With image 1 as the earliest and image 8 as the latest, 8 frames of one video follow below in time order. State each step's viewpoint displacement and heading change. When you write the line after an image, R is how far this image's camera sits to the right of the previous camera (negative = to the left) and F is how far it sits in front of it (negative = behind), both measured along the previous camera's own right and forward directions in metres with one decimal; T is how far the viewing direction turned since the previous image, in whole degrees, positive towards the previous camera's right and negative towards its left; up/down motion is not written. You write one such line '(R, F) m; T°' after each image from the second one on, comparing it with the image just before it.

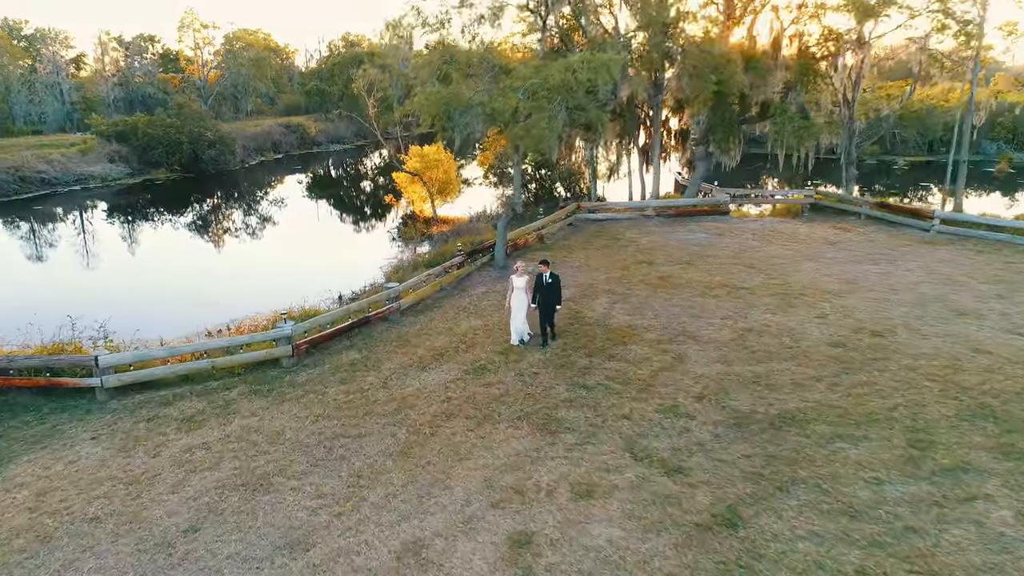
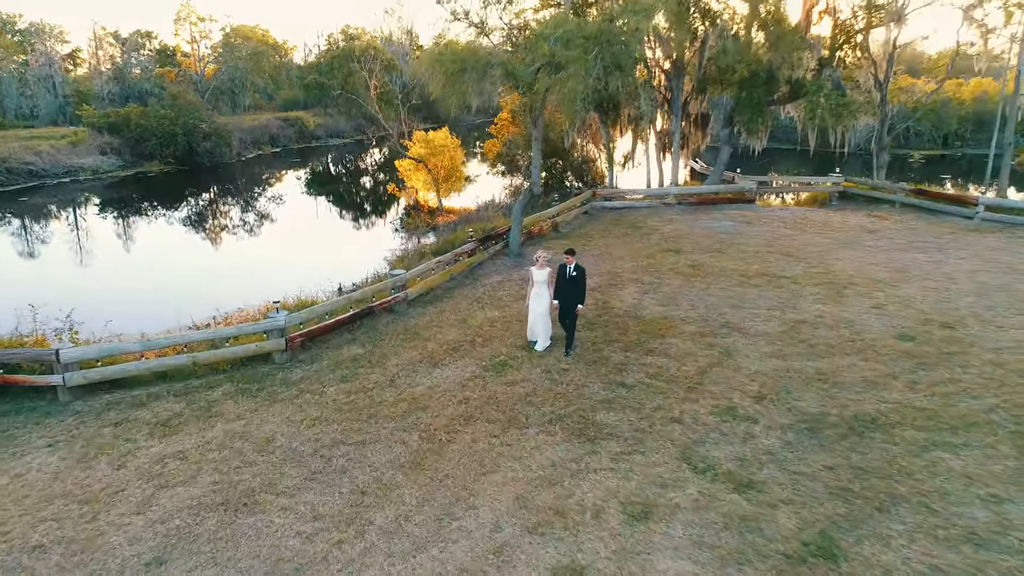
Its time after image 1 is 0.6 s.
(-0.3, +1.3) m; 0°
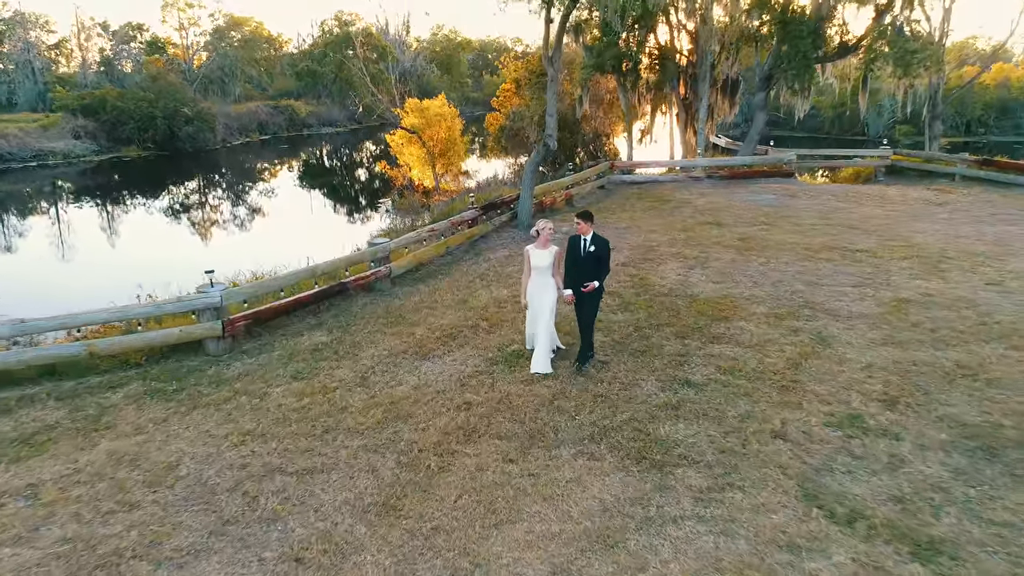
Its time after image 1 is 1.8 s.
(-0.2, +2.4) m; 0°
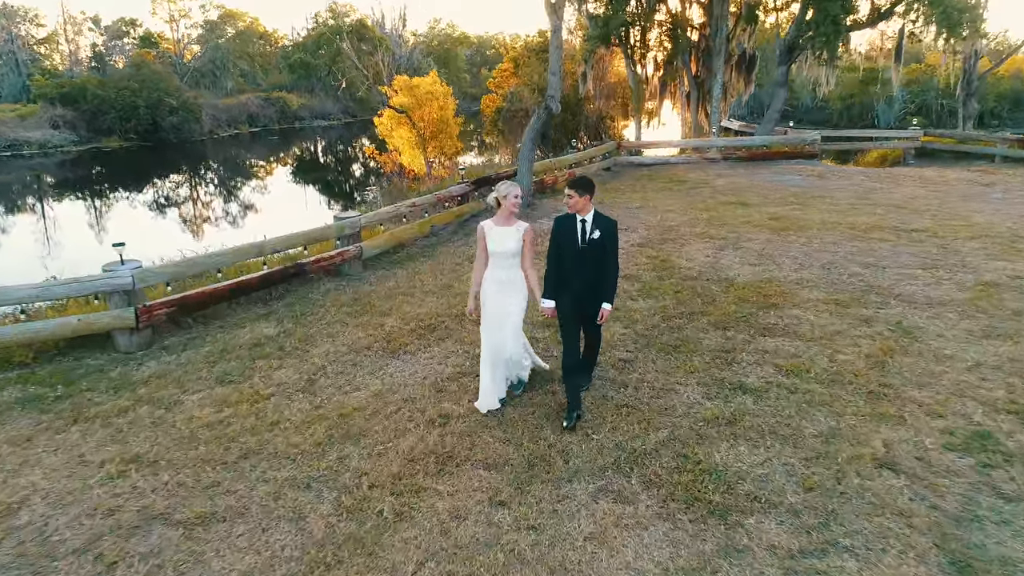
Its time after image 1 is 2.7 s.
(0.0, +1.5) m; 0°
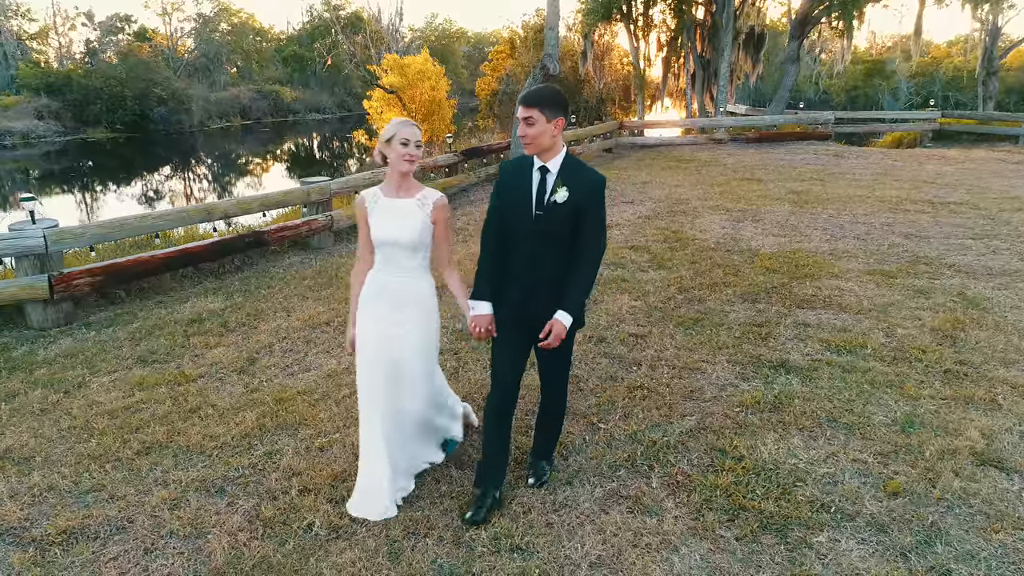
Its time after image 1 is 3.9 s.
(+0.1, +0.9) m; 0°
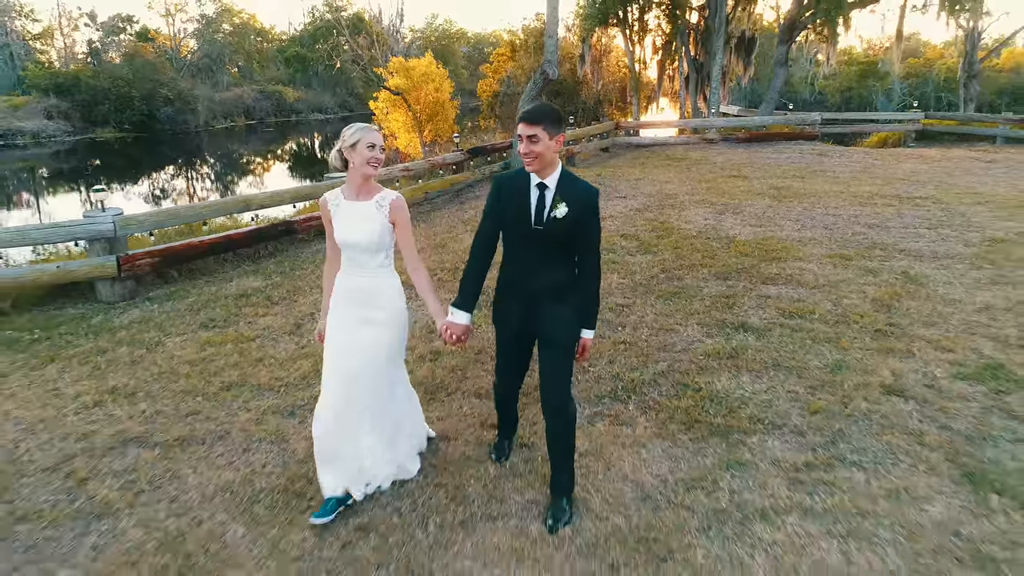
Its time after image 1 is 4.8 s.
(0.0, -0.7) m; 0°
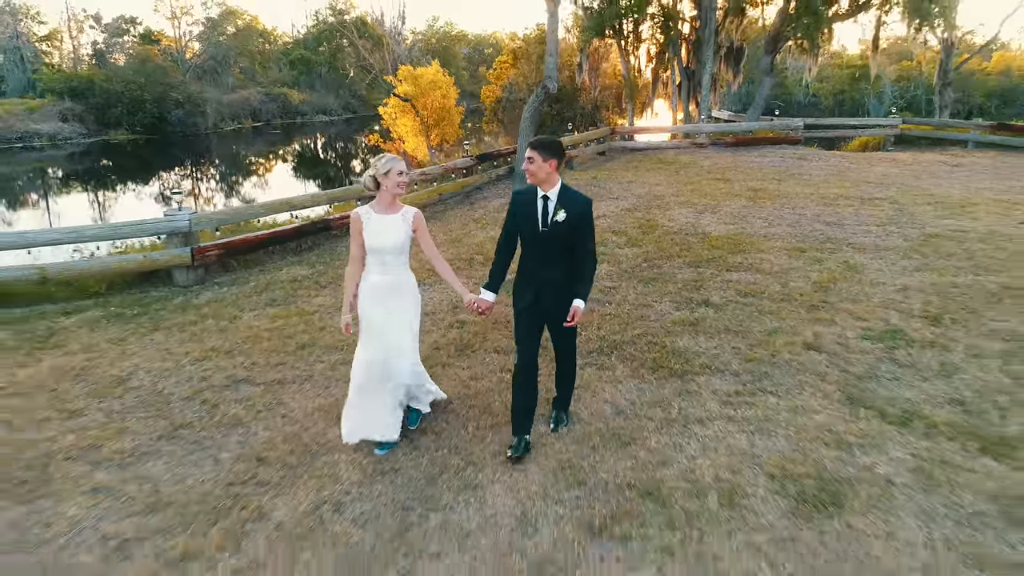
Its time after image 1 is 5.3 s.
(-0.1, -1.1) m; 0°
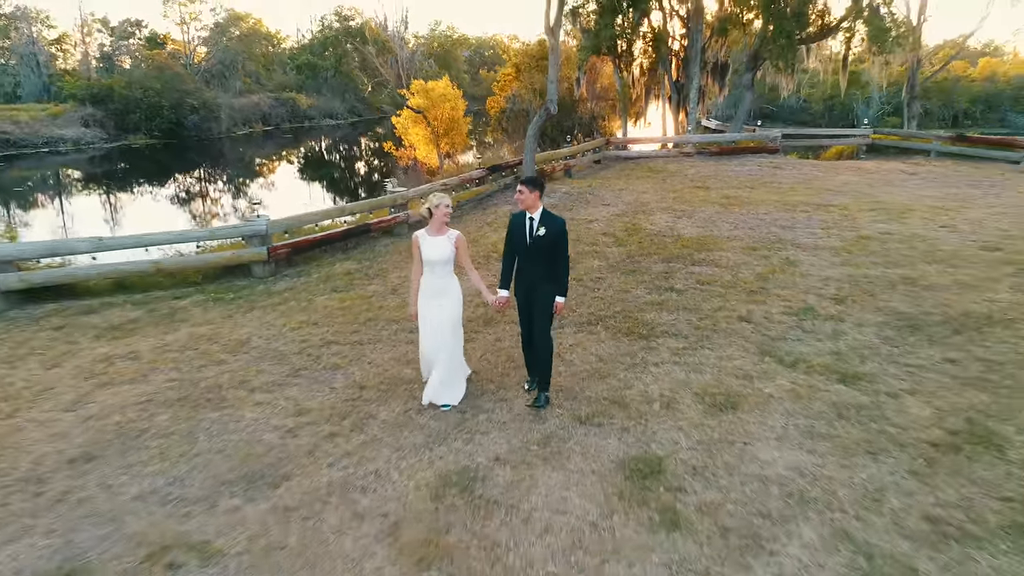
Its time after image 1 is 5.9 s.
(-0.1, -1.6) m; 0°
